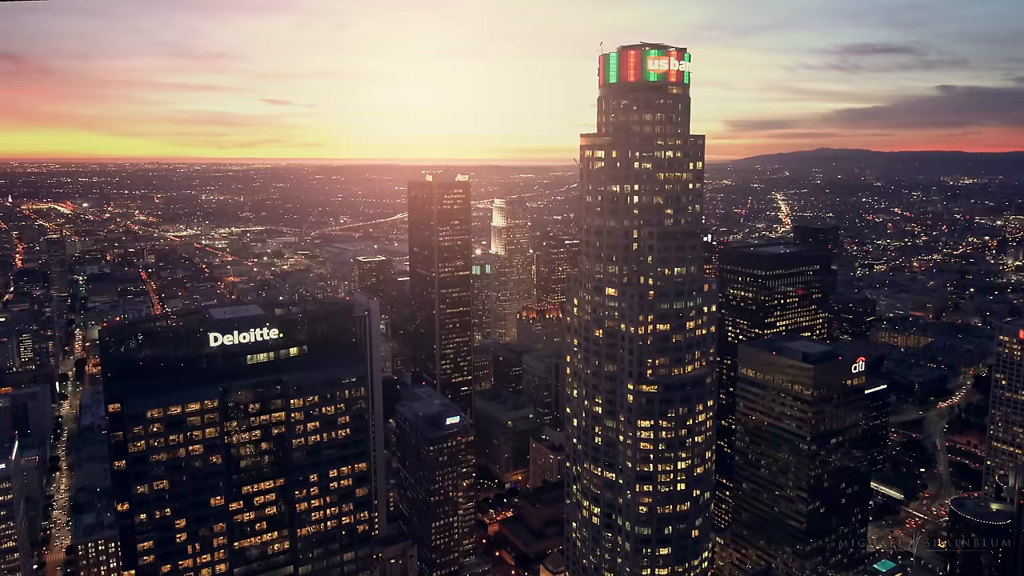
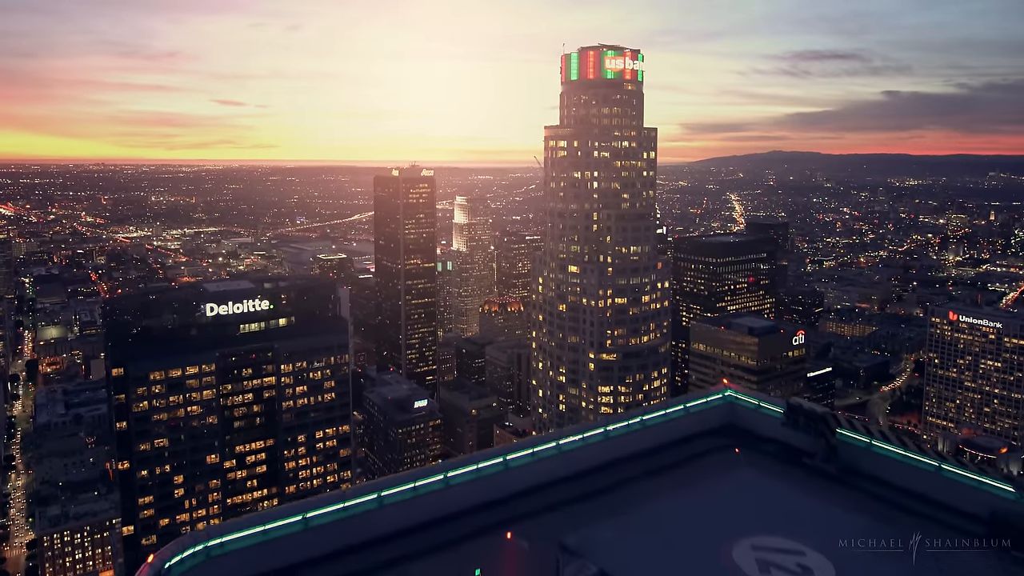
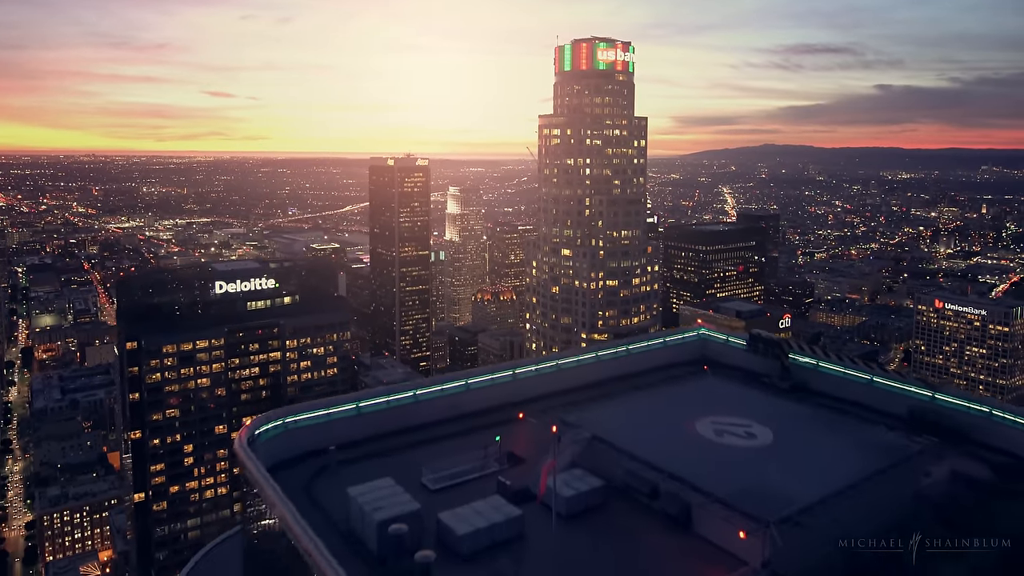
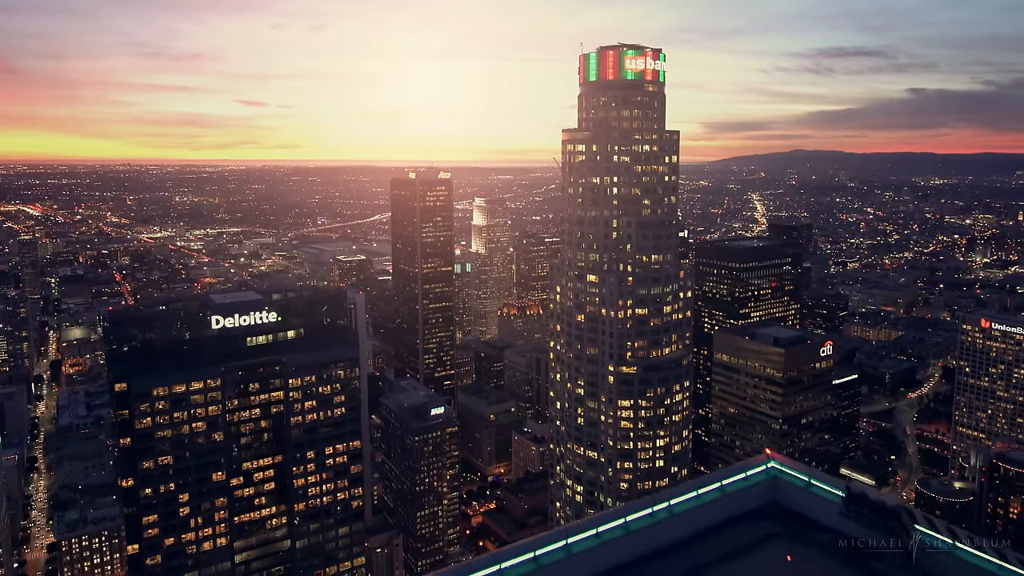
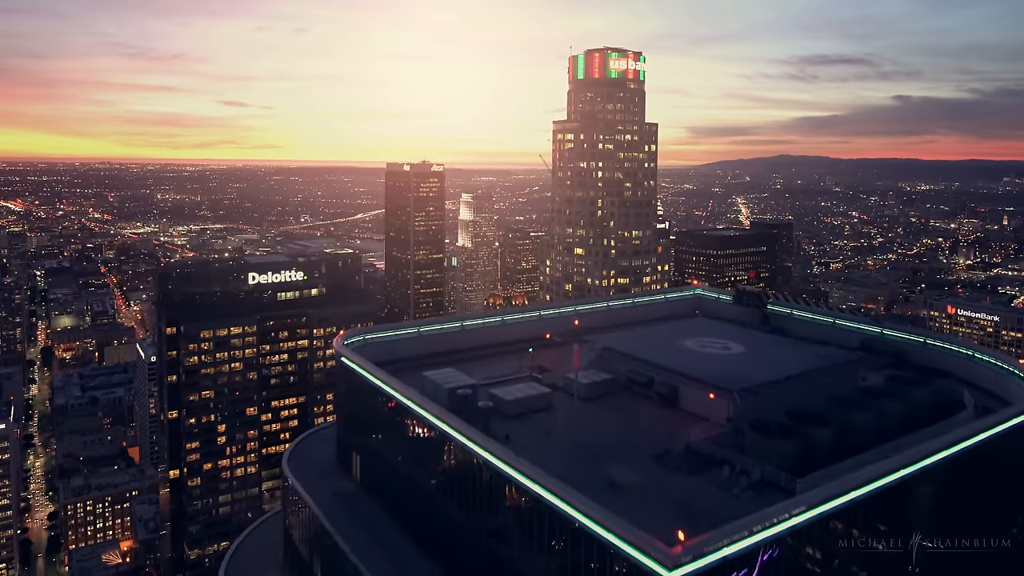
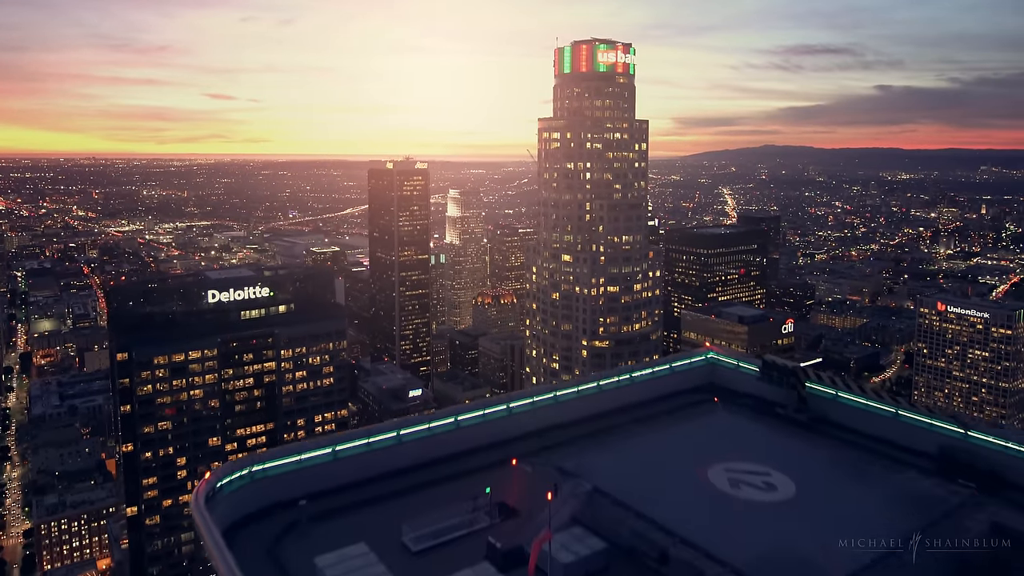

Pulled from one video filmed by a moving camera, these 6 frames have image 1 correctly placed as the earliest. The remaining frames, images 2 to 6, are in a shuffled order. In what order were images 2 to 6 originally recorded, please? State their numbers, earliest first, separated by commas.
4, 2, 6, 3, 5
